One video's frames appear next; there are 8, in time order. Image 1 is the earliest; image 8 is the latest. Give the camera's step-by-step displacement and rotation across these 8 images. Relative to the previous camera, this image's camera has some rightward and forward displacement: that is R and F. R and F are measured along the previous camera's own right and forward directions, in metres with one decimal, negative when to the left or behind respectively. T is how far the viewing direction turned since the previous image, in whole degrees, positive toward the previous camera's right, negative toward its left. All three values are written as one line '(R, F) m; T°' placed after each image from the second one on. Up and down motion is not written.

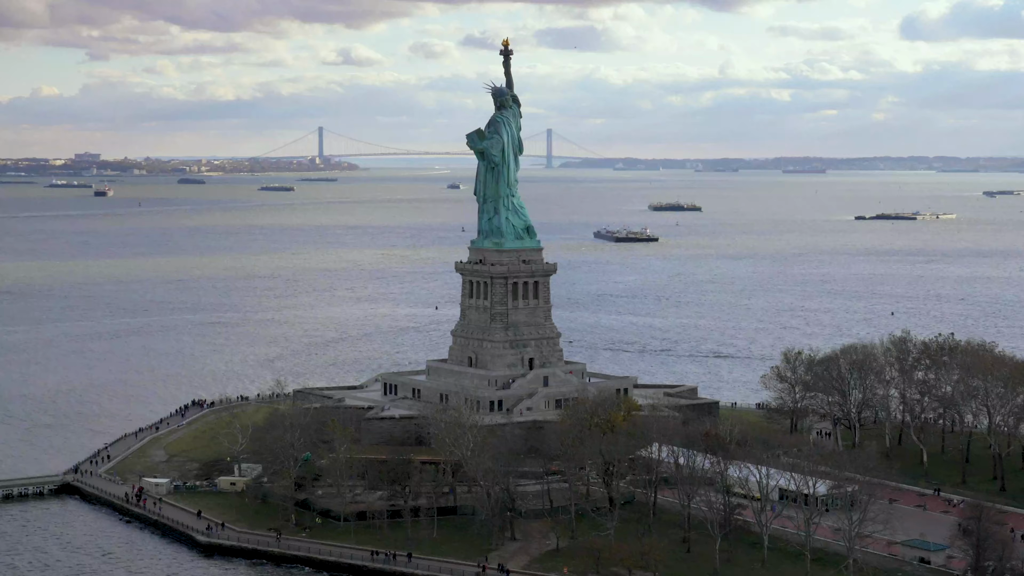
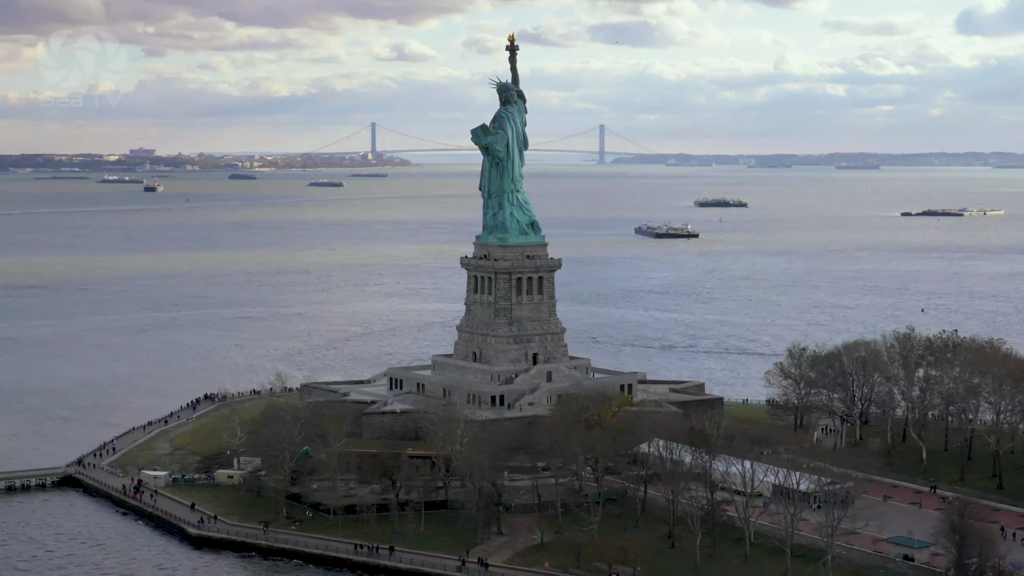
(+2.4, -0.2) m; -2°
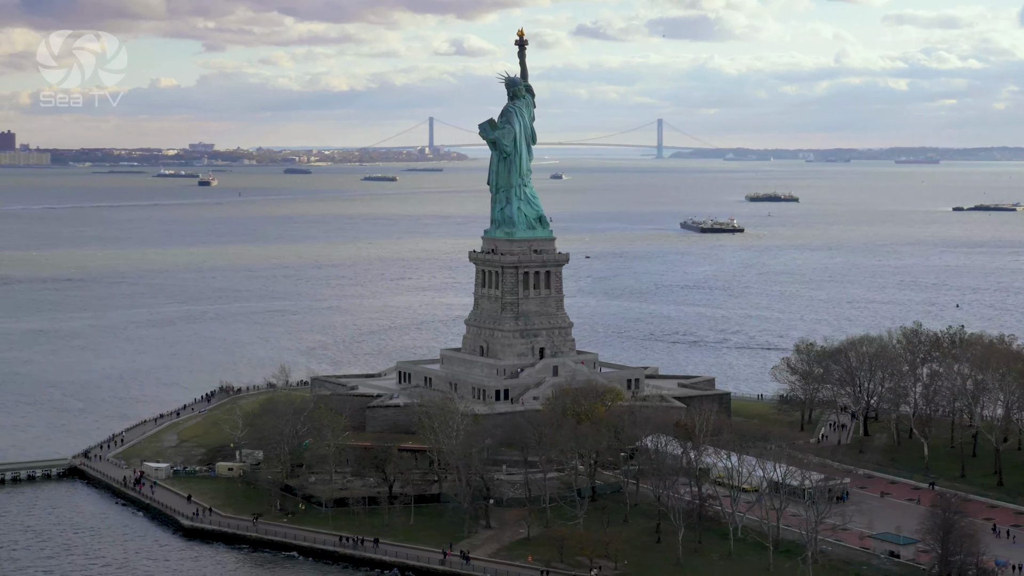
(+2.5, -0.1) m; -2°
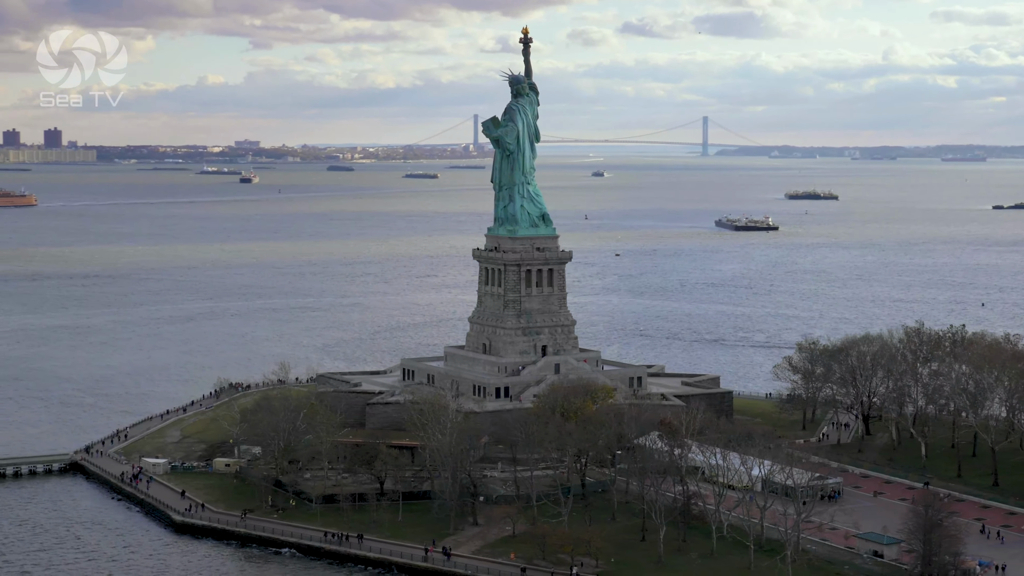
(+2.1, -0.1) m; -2°
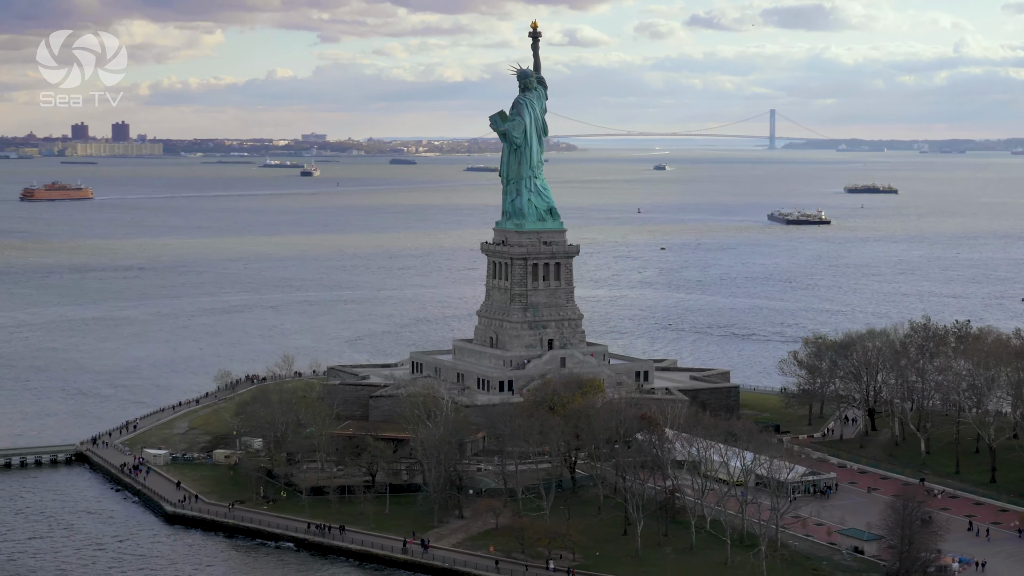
(+3.0, -0.1) m; -3°
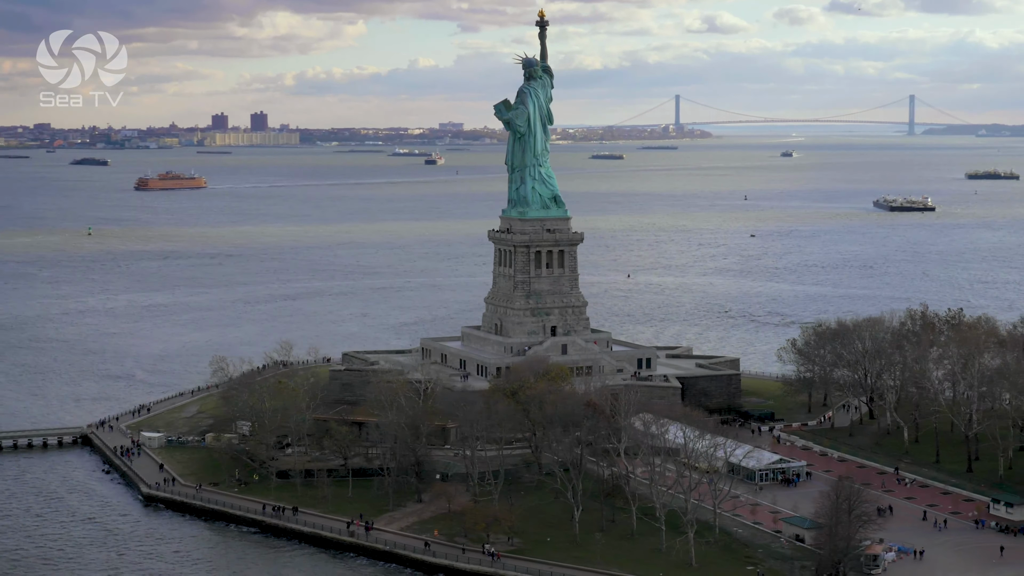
(+6.8, -0.4) m; -5°
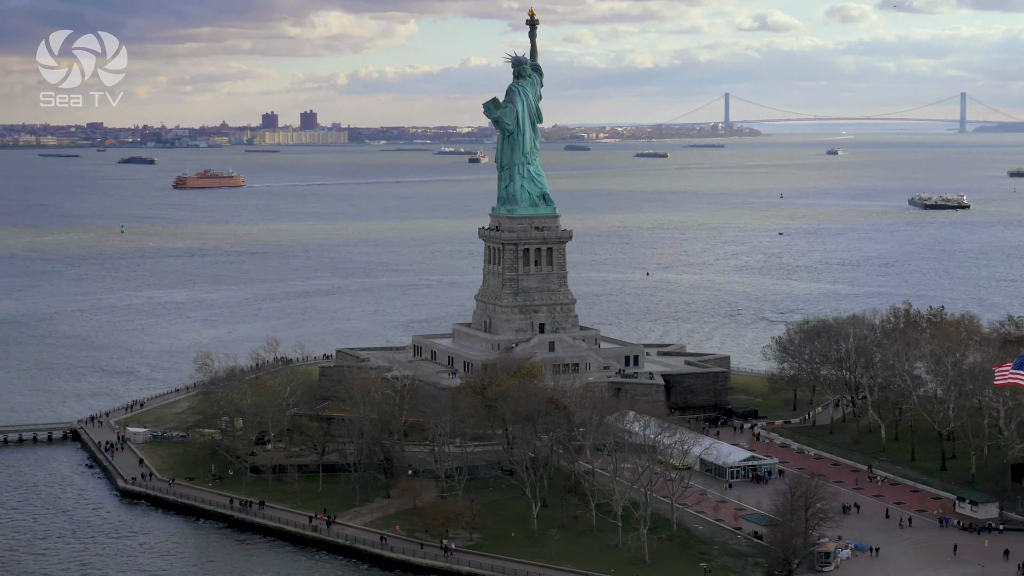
(+3.1, -0.3) m; -2°
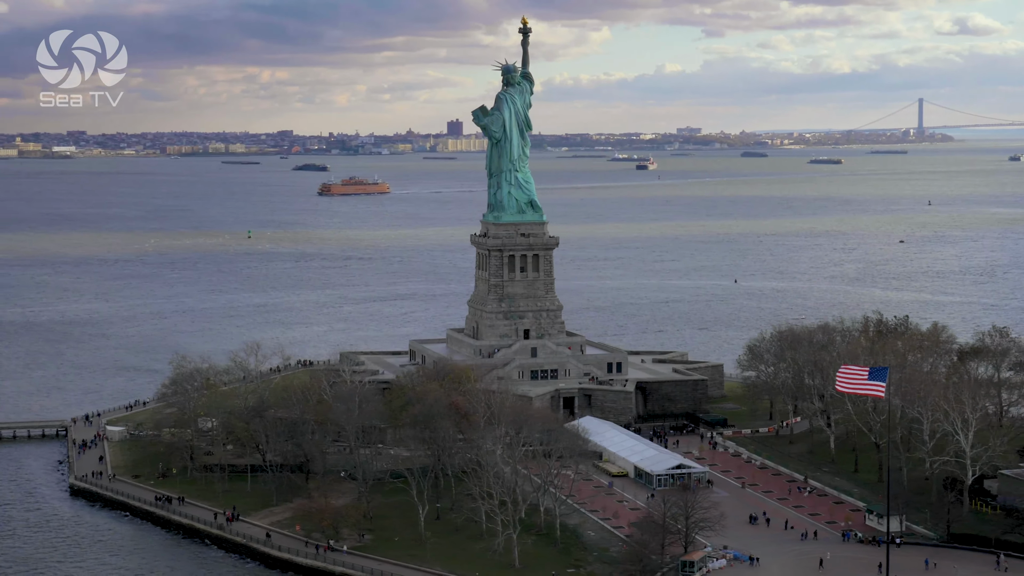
(+10.4, +0.3) m; -8°
